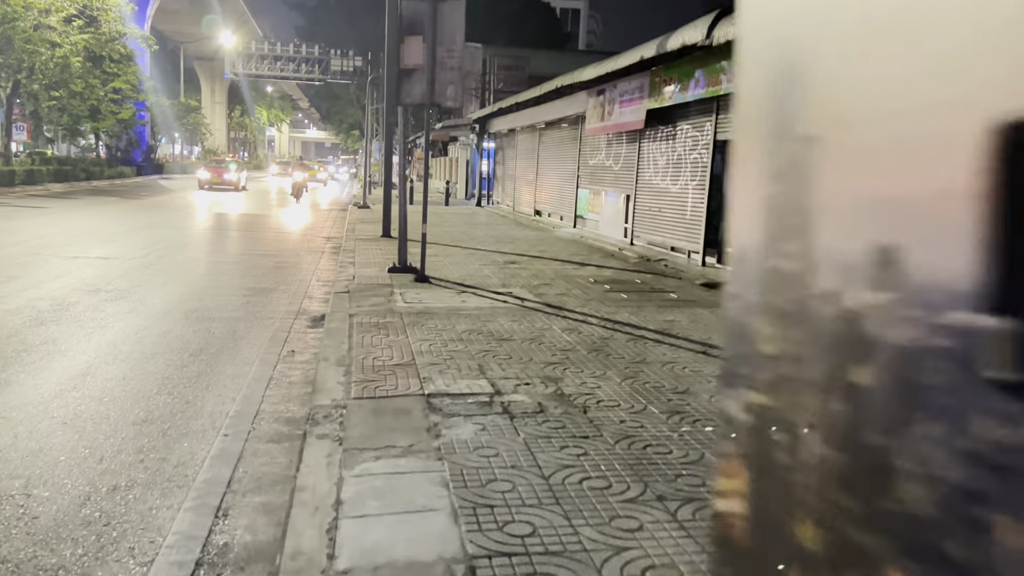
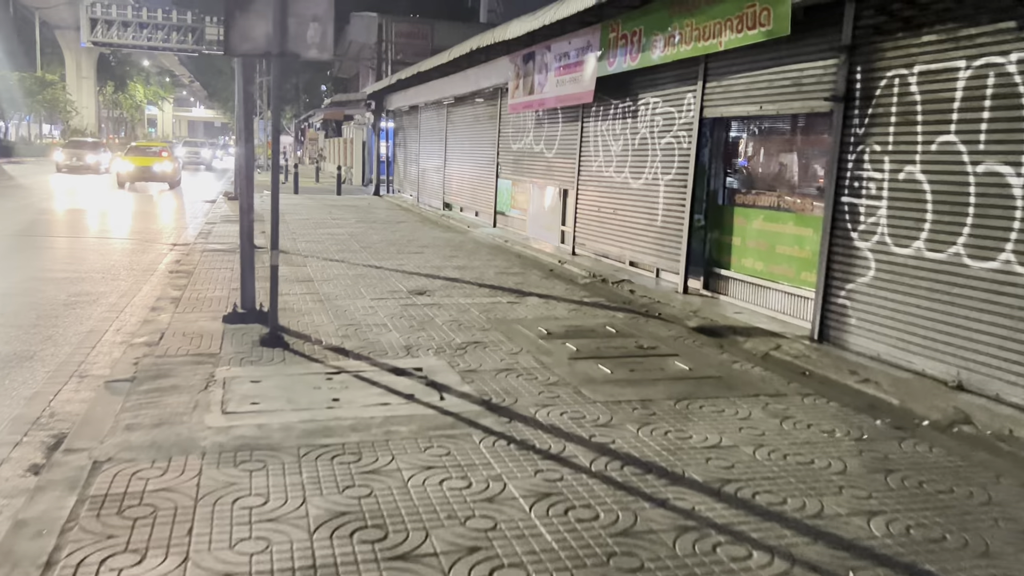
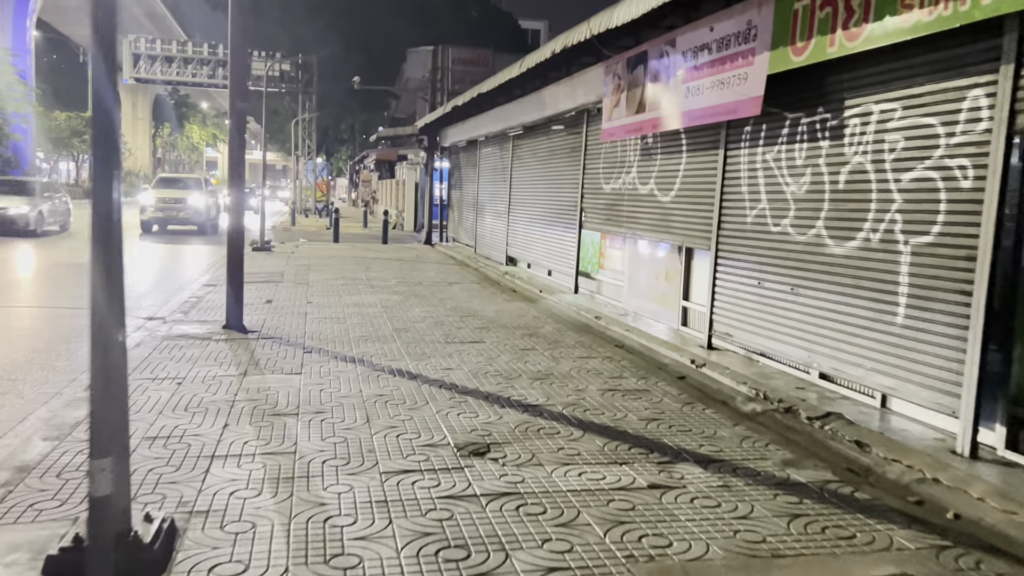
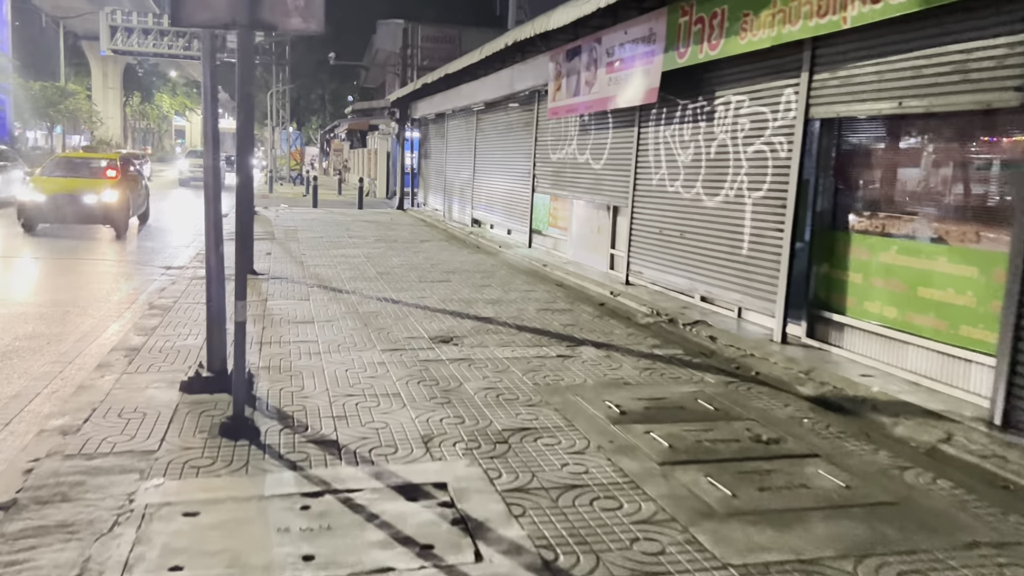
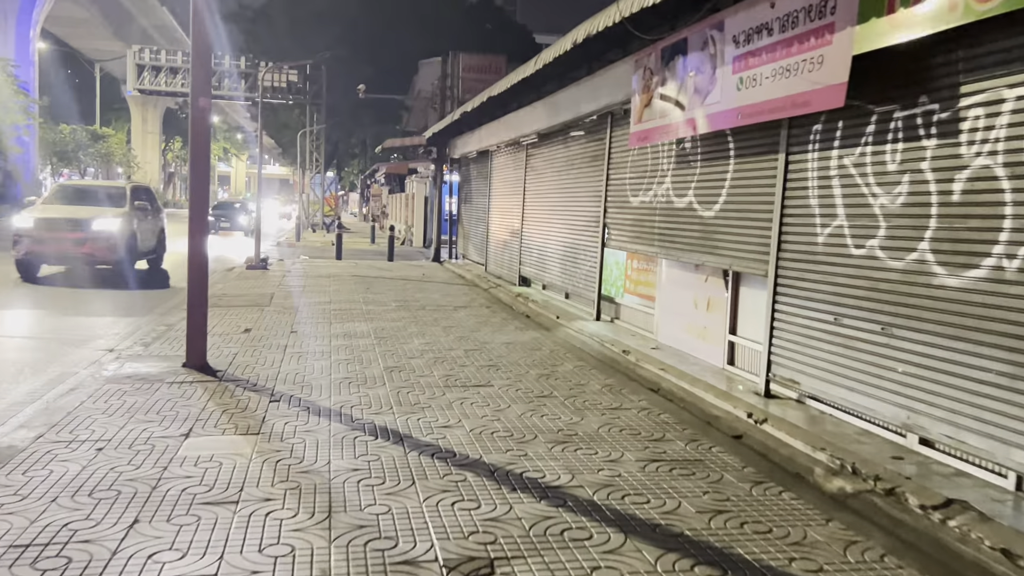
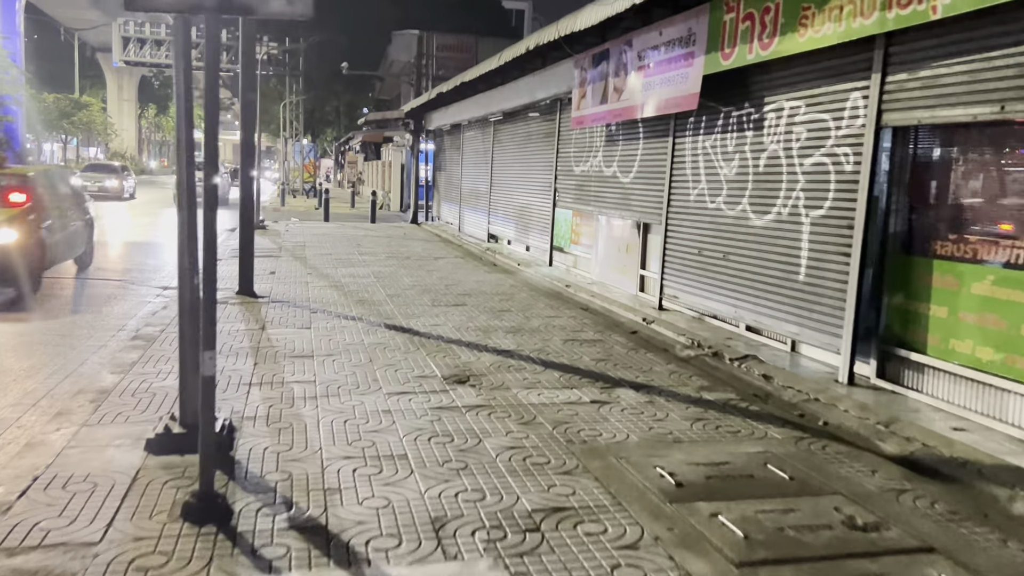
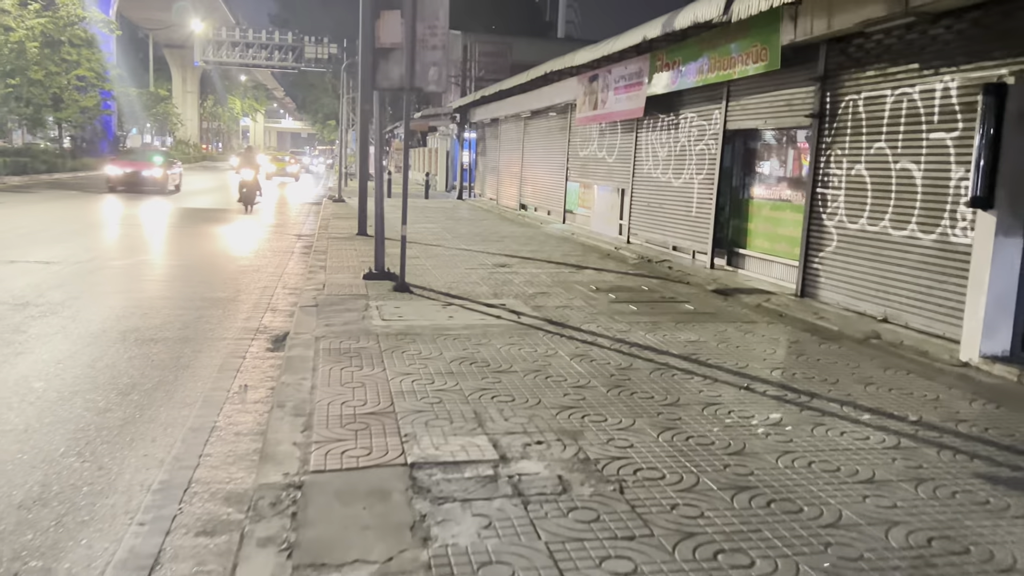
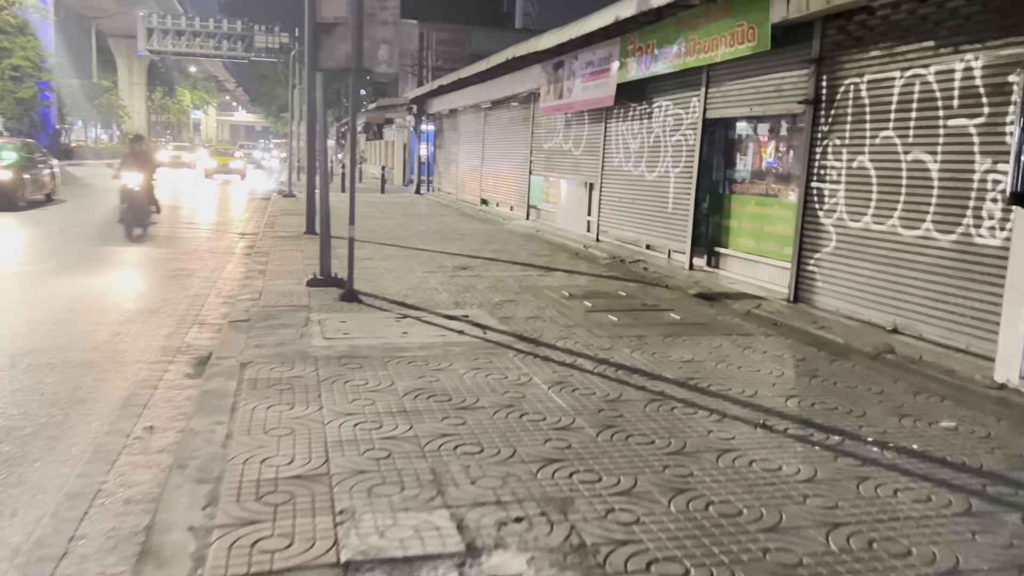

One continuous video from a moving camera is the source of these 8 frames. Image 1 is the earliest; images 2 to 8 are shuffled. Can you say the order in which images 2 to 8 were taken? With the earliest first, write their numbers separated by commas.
7, 8, 2, 4, 6, 3, 5
